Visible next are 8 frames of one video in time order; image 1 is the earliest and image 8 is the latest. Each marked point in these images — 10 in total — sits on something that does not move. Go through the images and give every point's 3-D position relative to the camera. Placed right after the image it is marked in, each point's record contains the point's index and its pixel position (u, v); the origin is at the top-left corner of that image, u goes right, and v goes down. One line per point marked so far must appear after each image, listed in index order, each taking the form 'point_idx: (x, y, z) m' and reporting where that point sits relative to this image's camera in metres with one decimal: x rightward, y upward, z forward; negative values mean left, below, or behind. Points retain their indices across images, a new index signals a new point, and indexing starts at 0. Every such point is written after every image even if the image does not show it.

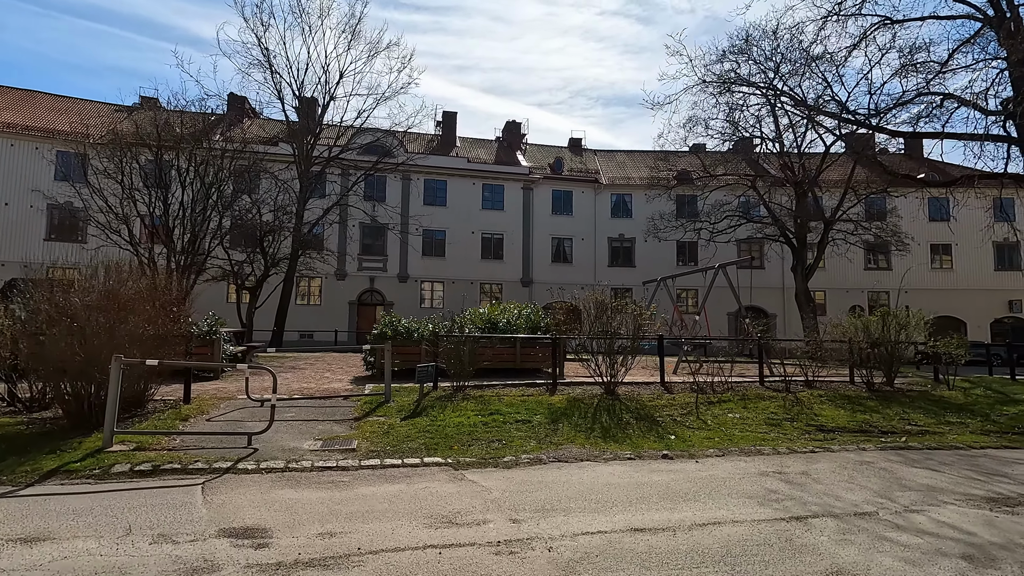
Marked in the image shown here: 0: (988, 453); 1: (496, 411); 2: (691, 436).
0: (+5.5, -1.9, +6.4) m
1: (-0.2, -1.6, +7.2) m
2: (+2.2, -1.8, +6.6) m
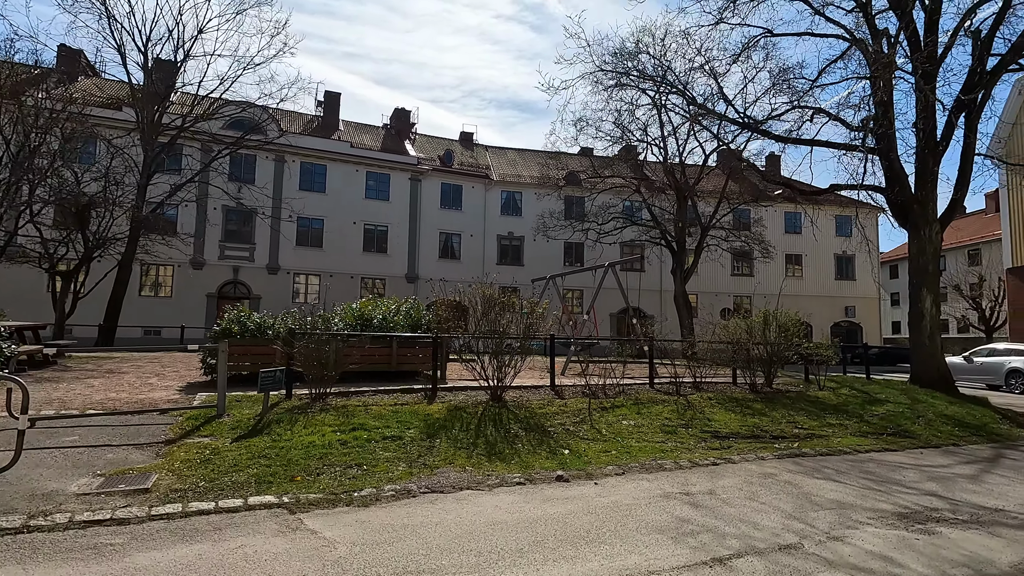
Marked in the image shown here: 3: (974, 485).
0: (+4.1, -1.9, +6.3) m
1: (-1.7, -1.5, +6.0) m
2: (+0.8, -1.7, +5.9) m
3: (+4.4, -1.9, +5.3) m
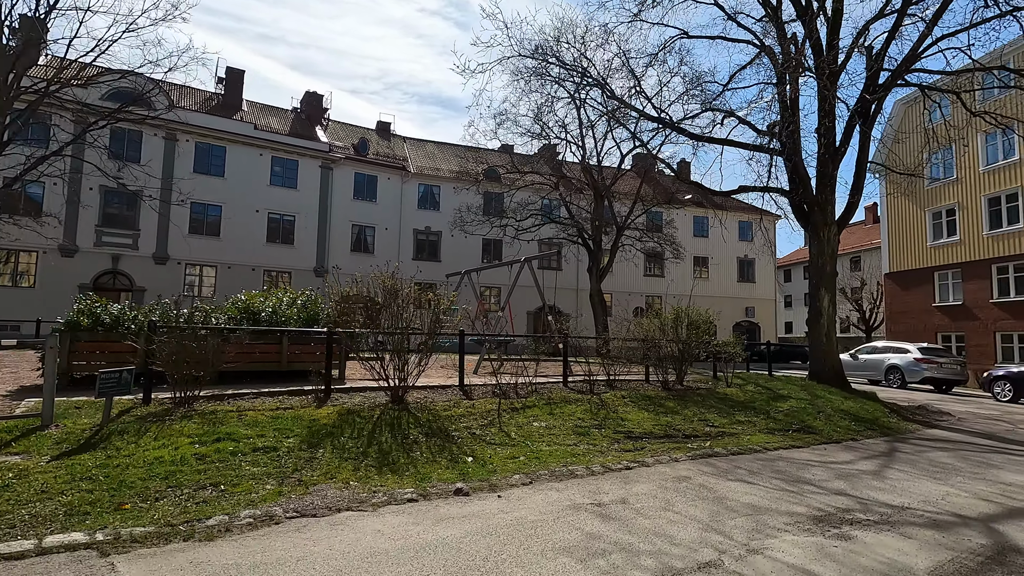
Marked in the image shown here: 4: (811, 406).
0: (+3.0, -1.9, +6.2) m
1: (-2.6, -1.4, +5.1) m
2: (-0.2, -1.6, +5.3) m
3: (+3.5, -1.9, +5.3) m
4: (+4.8, -1.9, +8.9) m
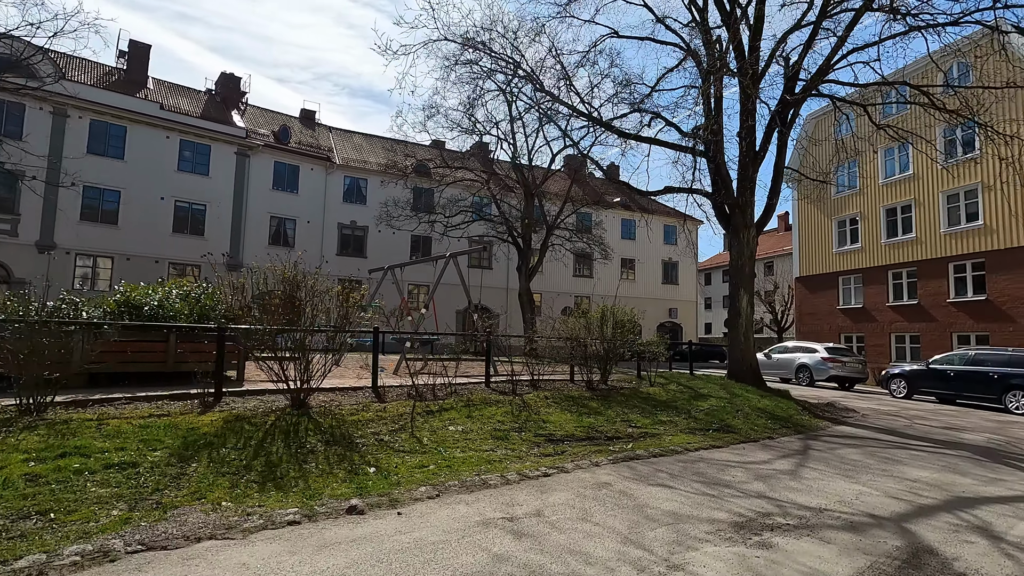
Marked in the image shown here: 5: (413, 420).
0: (+2.1, -1.8, +6.1) m
1: (-3.4, -1.2, +4.3) m
2: (-1.0, -1.6, +4.8) m
3: (+2.7, -1.8, +5.2) m
4: (+3.5, -1.9, +9.0) m
5: (-1.1, -1.5, +6.3) m
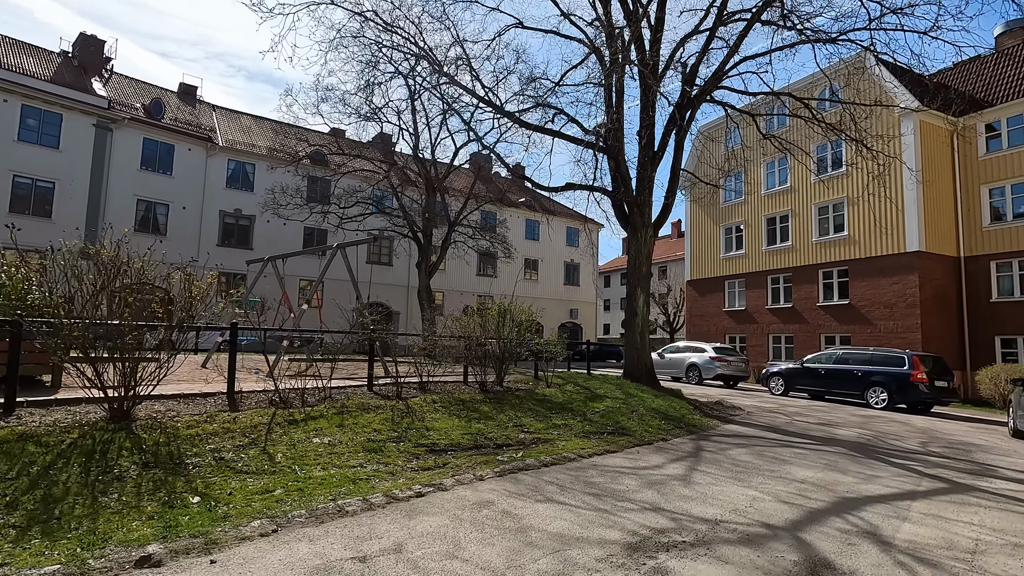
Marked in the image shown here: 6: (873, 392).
0: (+0.9, -1.8, +5.7) m
1: (-4.2, -1.1, +2.9) m
2: (-2.0, -1.4, +3.9) m
3: (+1.6, -1.8, +4.9) m
4: (+1.8, -1.9, +8.7) m
5: (-2.4, -1.4, +5.3) m
6: (+8.9, -2.6, +13.5) m
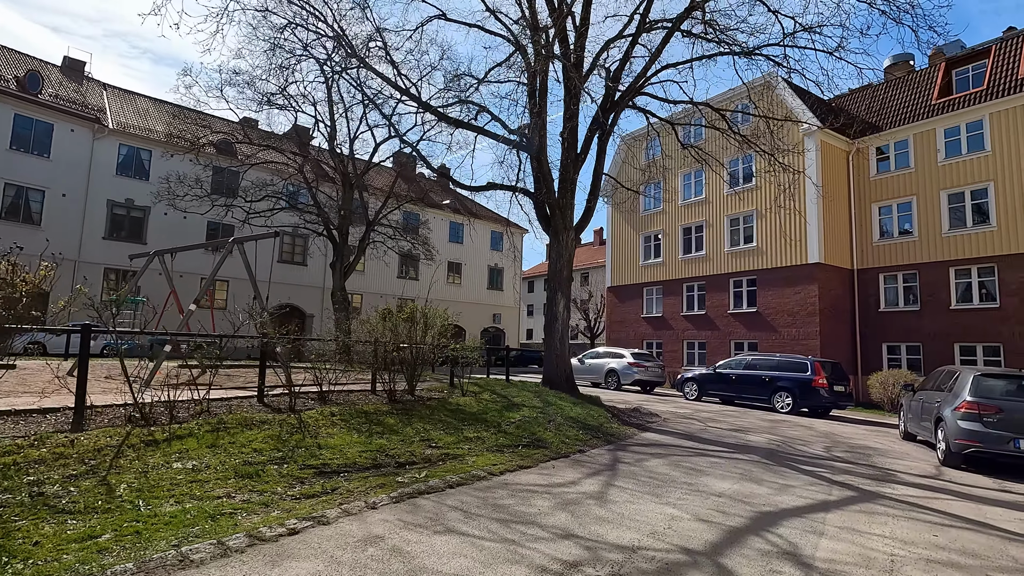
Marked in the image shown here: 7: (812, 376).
0: (0.0, -1.8, +5.2) m
1: (-4.7, -1.0, +1.8) m
2: (-2.6, -1.4, +3.0) m
3: (+0.8, -1.8, +4.5) m
4: (+0.5, -1.9, +8.4) m
5: (-3.2, -1.3, +4.4) m
6: (+6.8, -2.8, +14.1) m
7: (+7.4, -2.2, +13.5) m
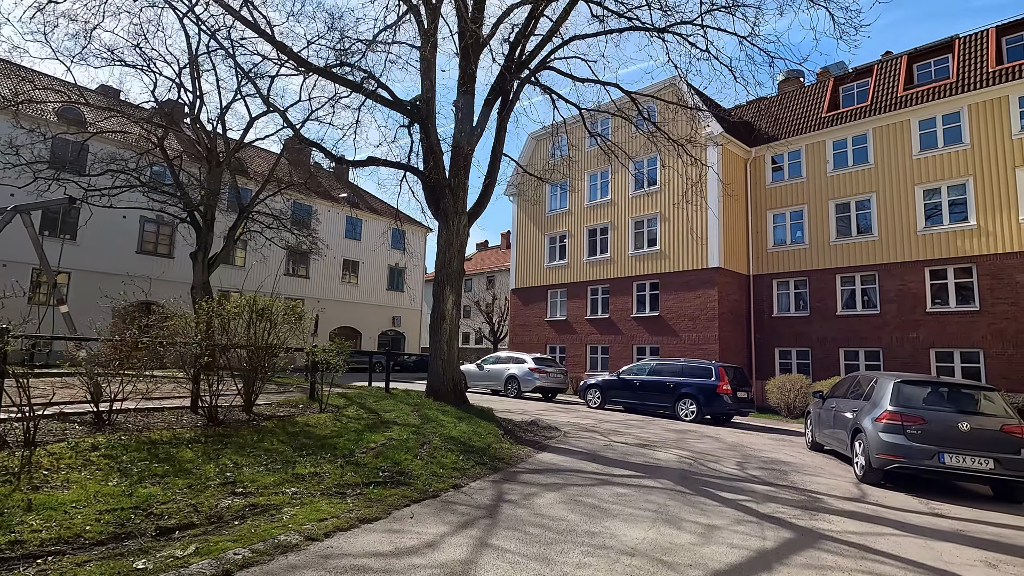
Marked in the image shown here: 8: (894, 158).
0: (-1.1, -1.6, +3.5) m
1: (-5.1, -0.7, -0.6) m
2: (-3.3, -1.2, +0.9) m
3: (-0.2, -1.7, +3.0) m
4: (-1.2, -1.8, +6.7) m
5: (-4.1, -1.1, +2.2) m
6: (+4.1, -2.8, +13.4) m
7: (+4.8, -2.2, +12.9) m
8: (+13.2, +4.5, +19.1) m
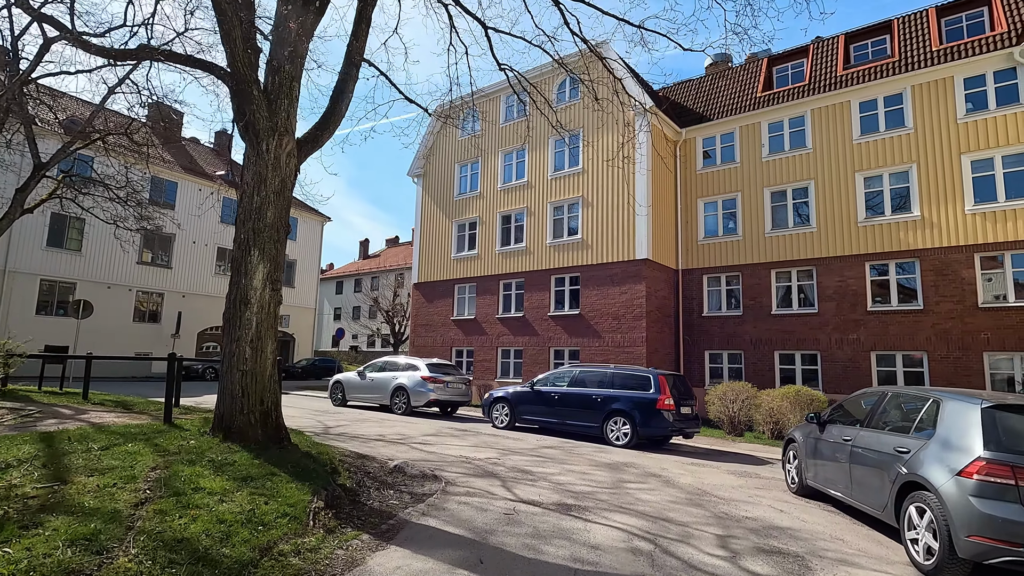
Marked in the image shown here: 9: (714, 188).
0: (-1.8, -1.2, -0.2) m
1: (-5.2, -0.2, -4.8) m
2: (-3.6, -0.7, -3.0) m
3: (-0.9, -1.3, -0.5) m
4: (-2.4, -1.4, +3.0) m
5: (-4.6, -0.7, -1.8) m
6: (+1.9, -2.6, +10.4) m
7: (+2.6, -1.9, +10.1) m
8: (+10.1, +4.6, +17.4) m
9: (+7.2, +3.5, +19.4) m
